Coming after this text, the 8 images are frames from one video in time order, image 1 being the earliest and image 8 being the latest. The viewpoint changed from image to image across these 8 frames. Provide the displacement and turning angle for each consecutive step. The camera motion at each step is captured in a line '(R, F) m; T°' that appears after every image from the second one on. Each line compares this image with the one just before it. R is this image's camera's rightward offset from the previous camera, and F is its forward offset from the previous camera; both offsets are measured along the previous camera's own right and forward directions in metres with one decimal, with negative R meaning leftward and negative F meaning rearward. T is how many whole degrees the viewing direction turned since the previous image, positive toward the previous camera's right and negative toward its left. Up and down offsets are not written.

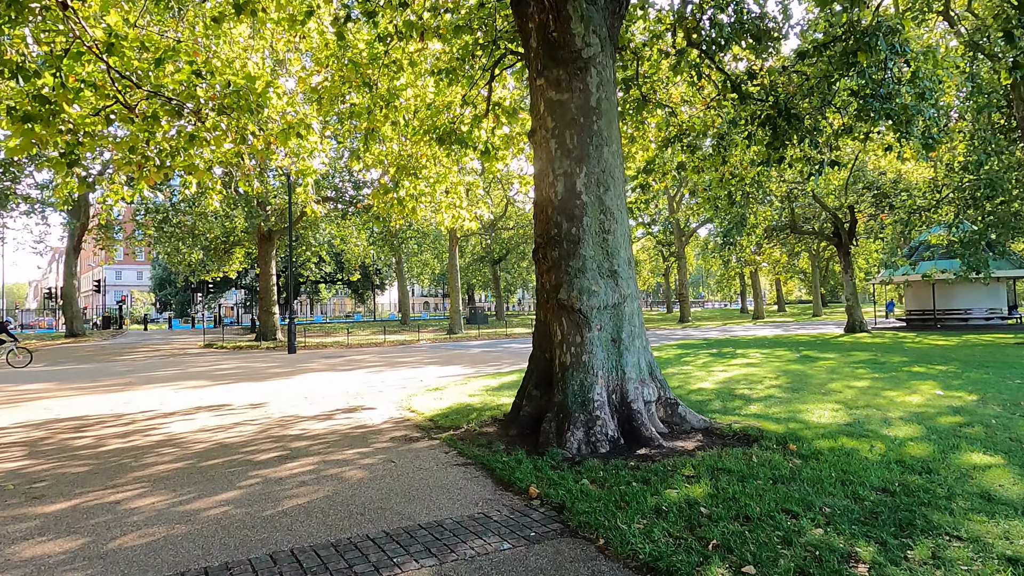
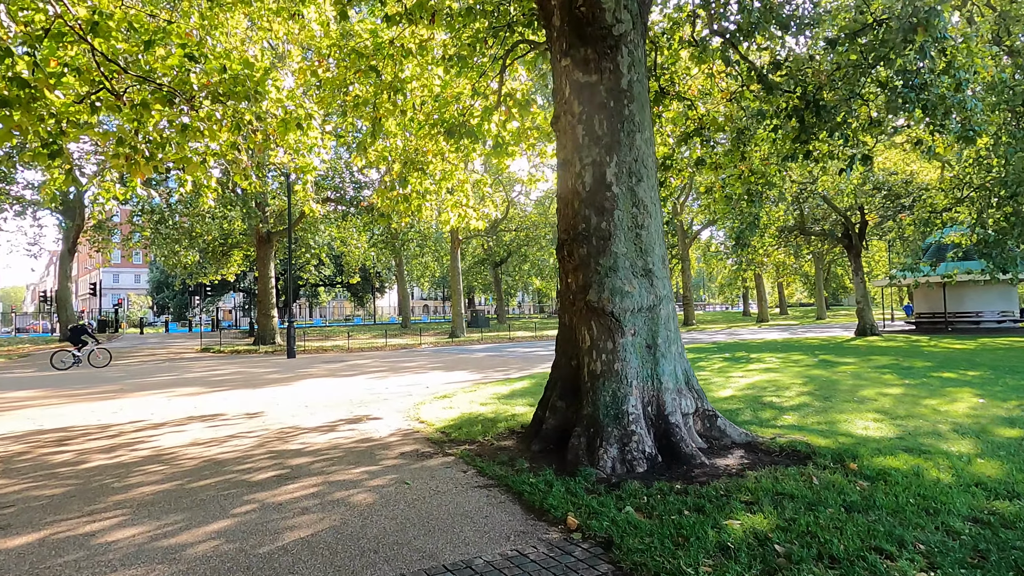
(-0.2, +0.6) m; 0°
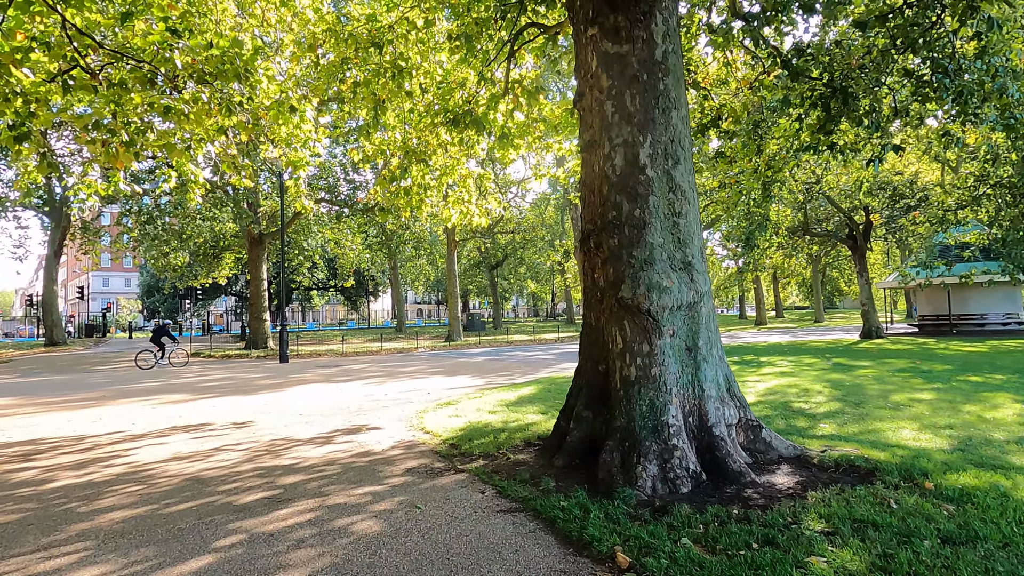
(-0.2, +0.7) m; +1°
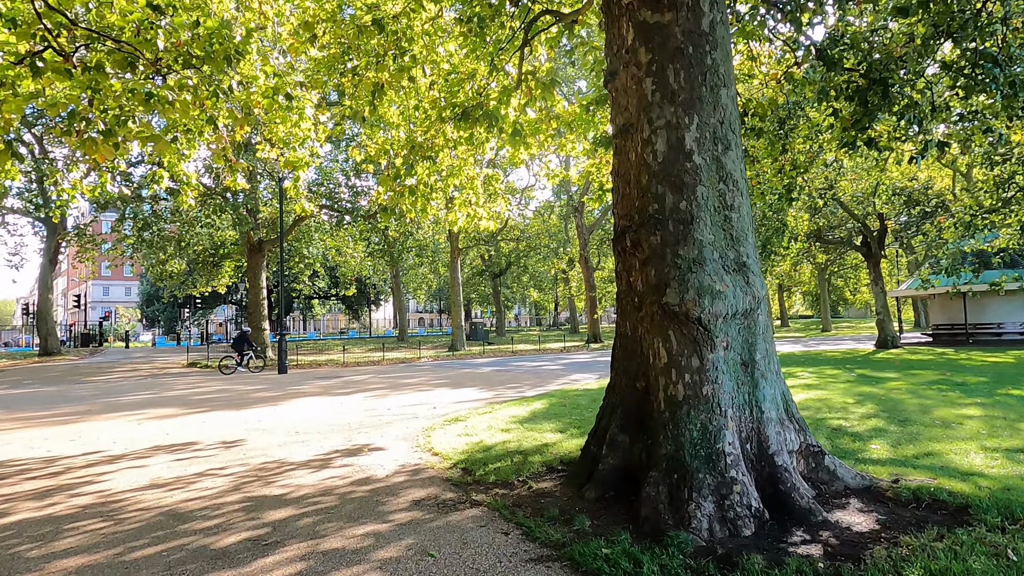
(-0.2, +0.7) m; 0°
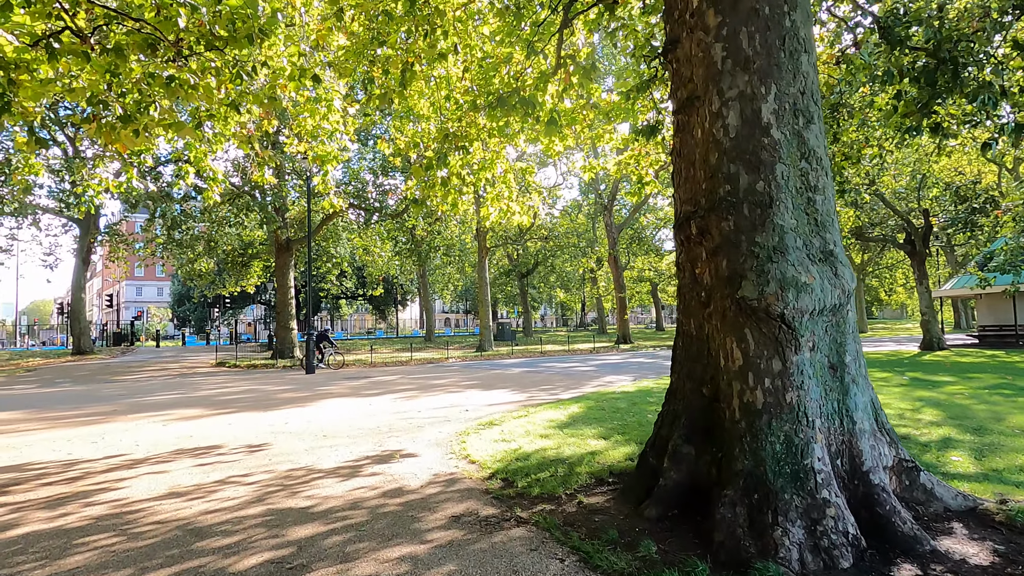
(-0.2, +0.5) m; -2°
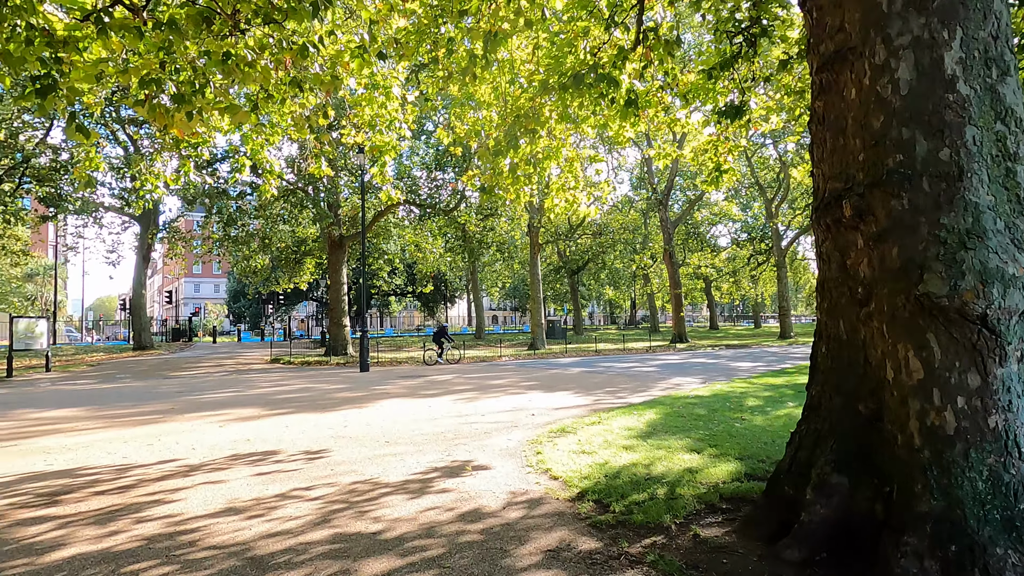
(-0.3, +0.7) m; -4°
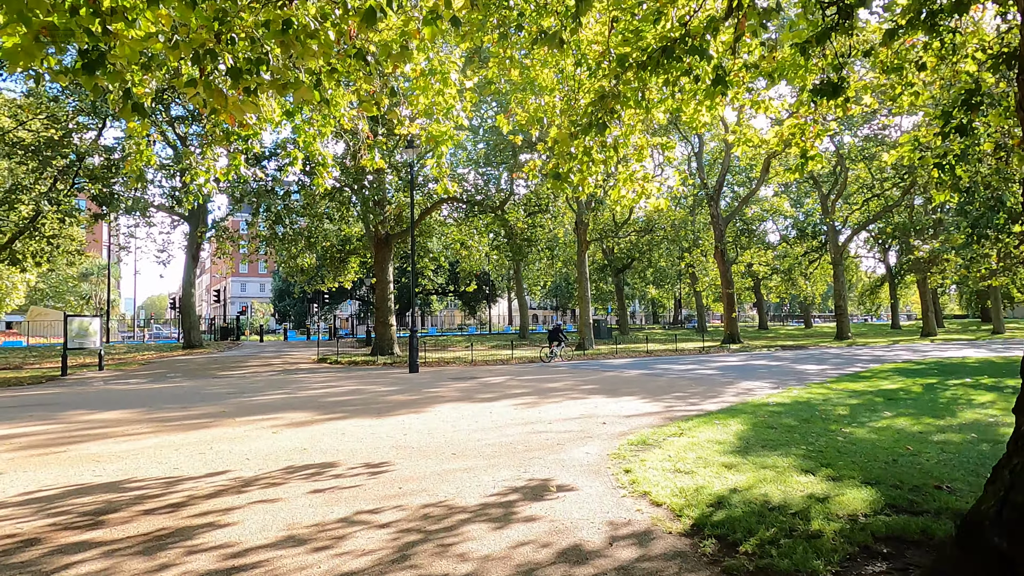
(-0.4, +0.7) m; -3°
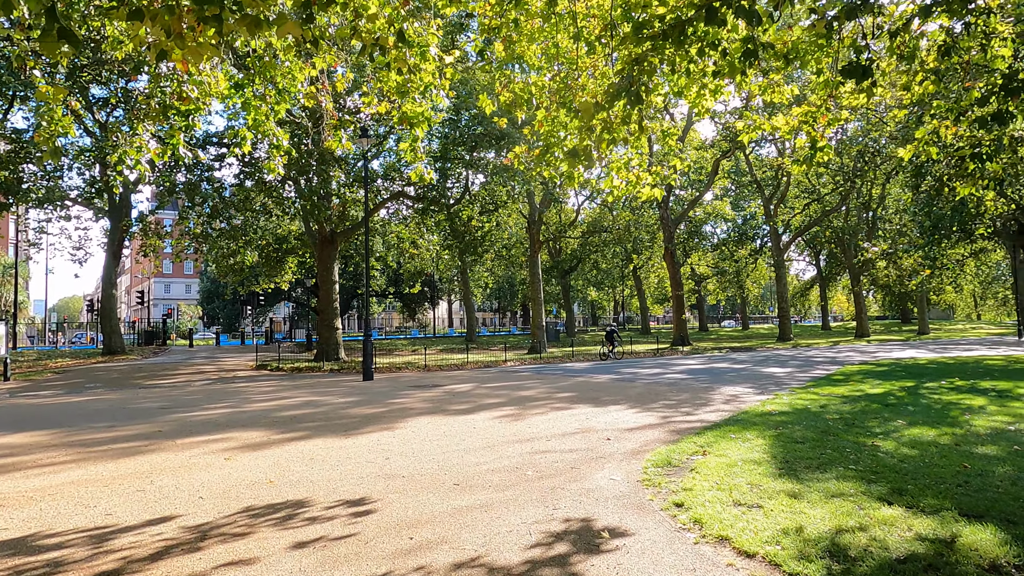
(-0.7, +1.1) m; +5°
